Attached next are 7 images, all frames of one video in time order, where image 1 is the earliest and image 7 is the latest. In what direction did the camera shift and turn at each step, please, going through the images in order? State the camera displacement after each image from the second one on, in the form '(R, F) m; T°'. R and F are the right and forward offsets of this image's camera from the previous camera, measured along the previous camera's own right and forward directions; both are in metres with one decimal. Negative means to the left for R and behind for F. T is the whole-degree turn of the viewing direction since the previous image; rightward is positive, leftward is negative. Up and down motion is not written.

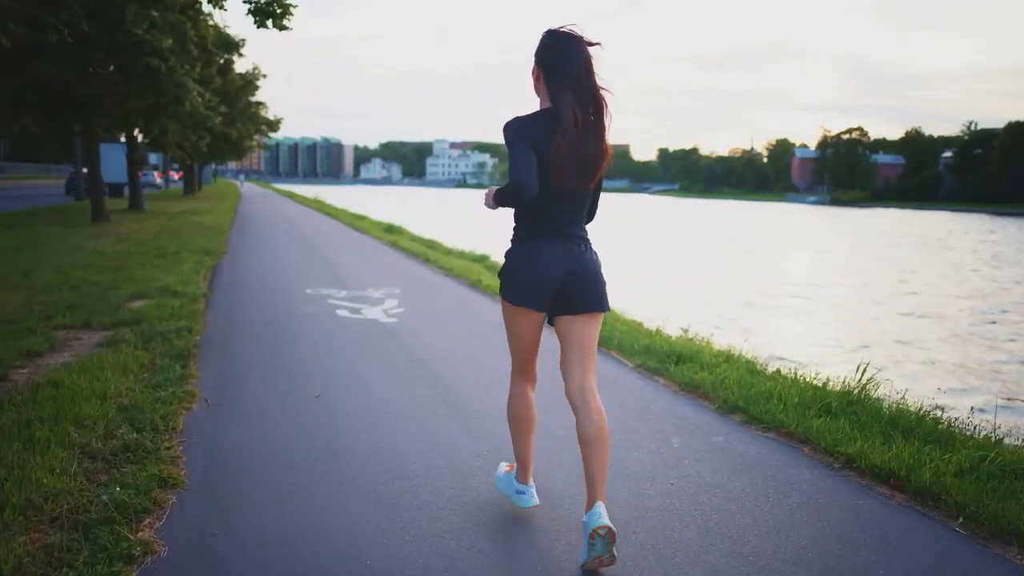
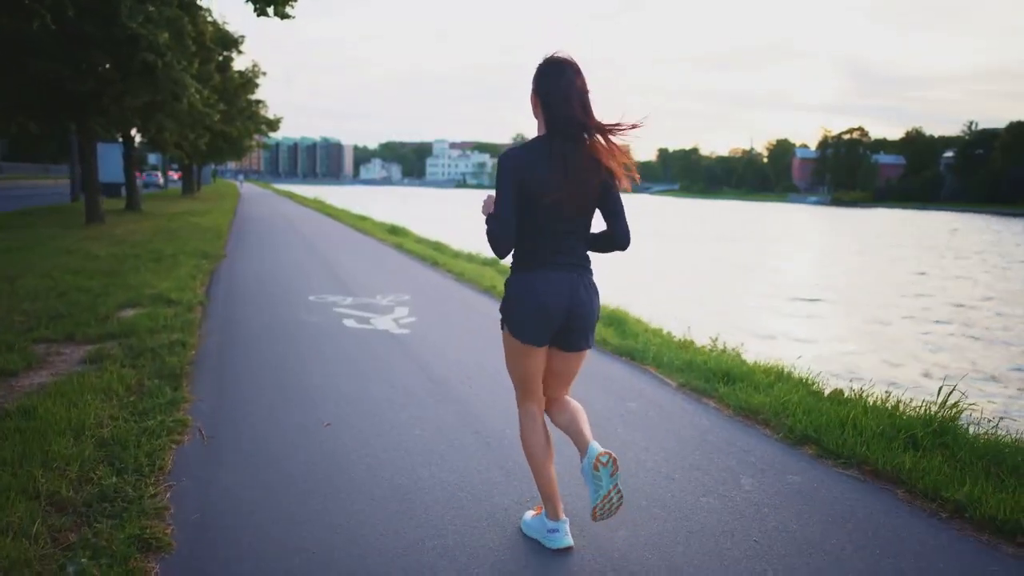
(-0.2, +0.7) m; 0°
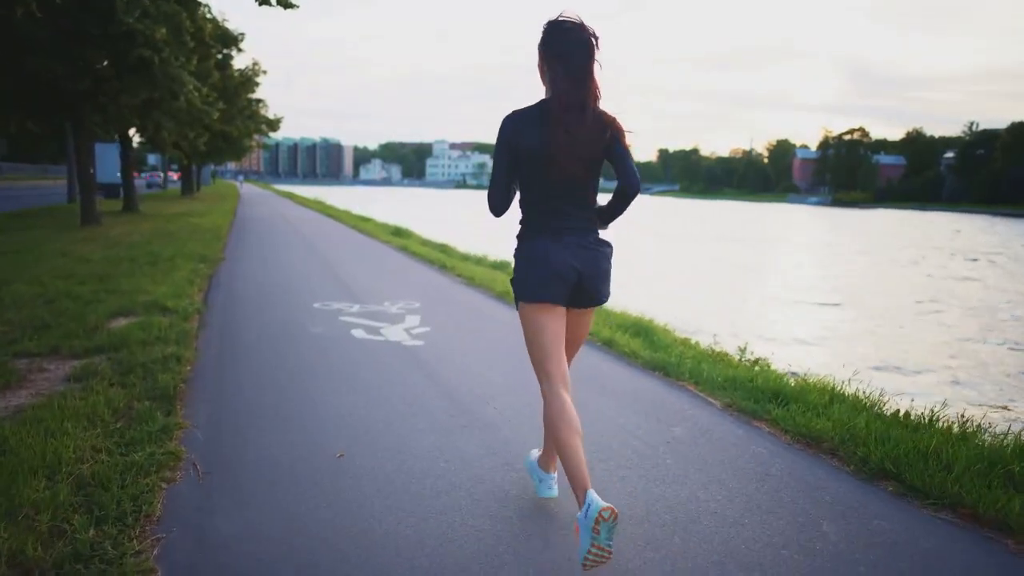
(-0.2, +0.6) m; 0°
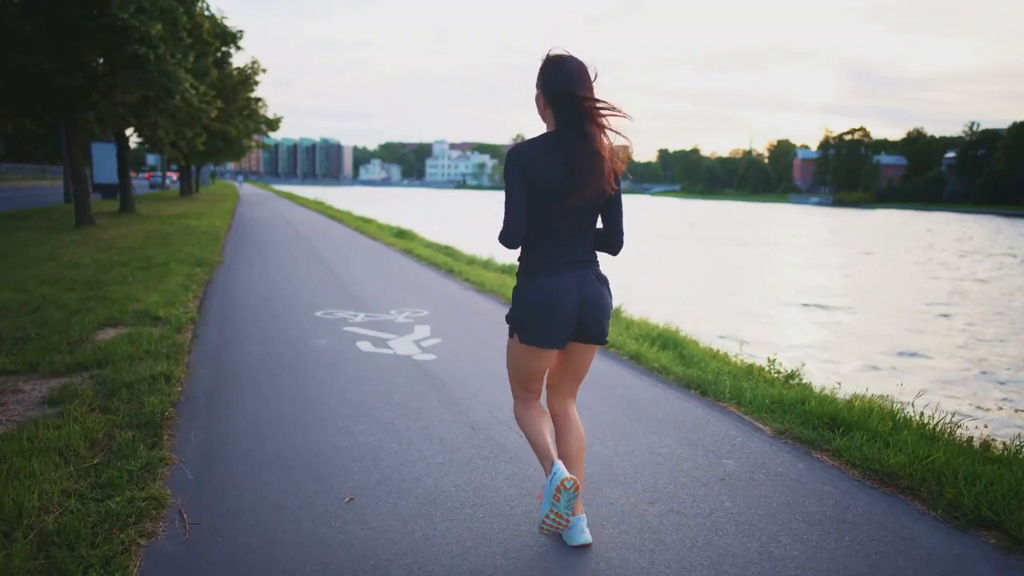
(-0.2, +0.6) m; 0°
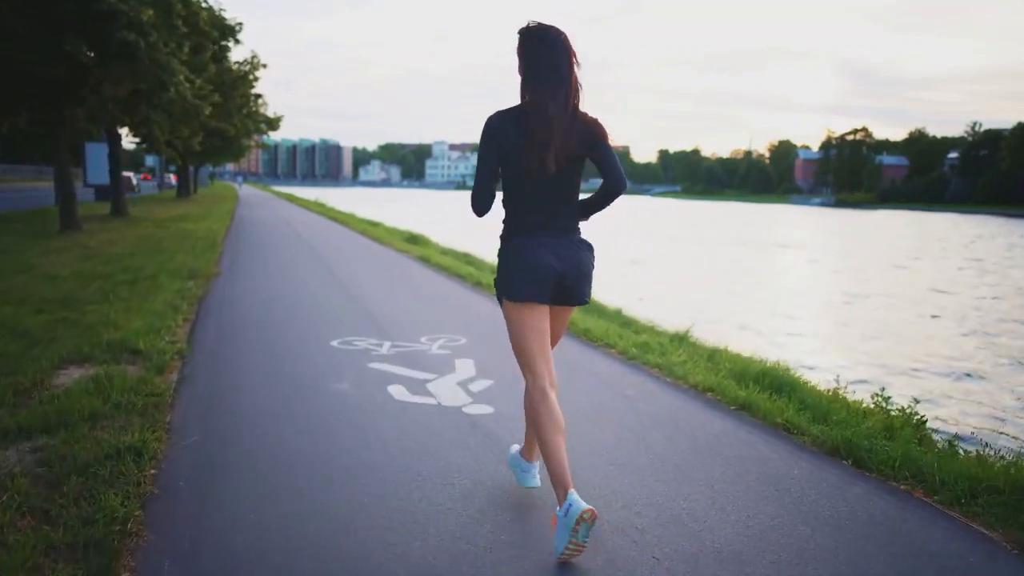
(-0.5, +1.7) m; 0°
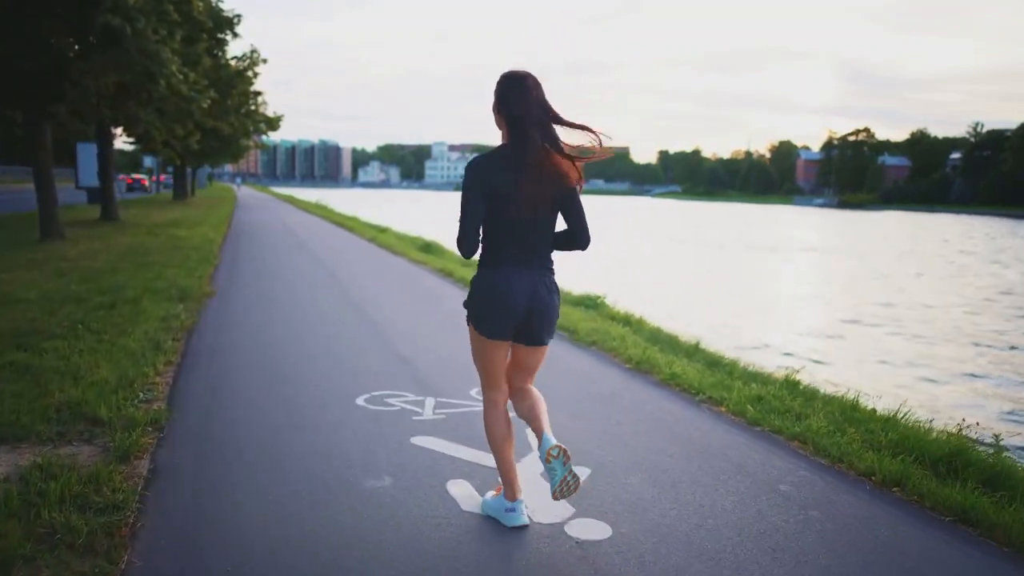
(-0.6, +1.9) m; 0°
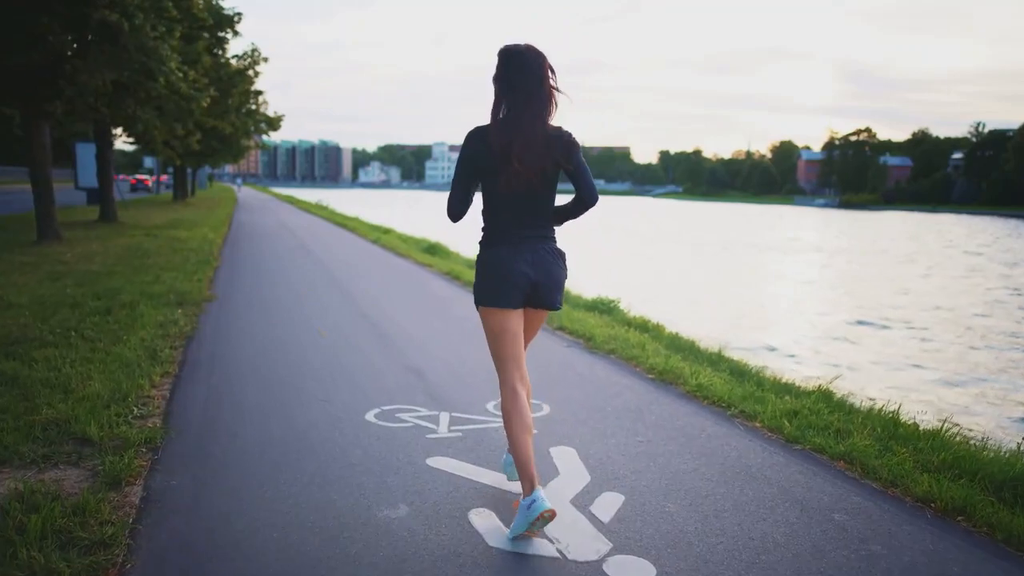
(-0.1, +0.4) m; 0°
